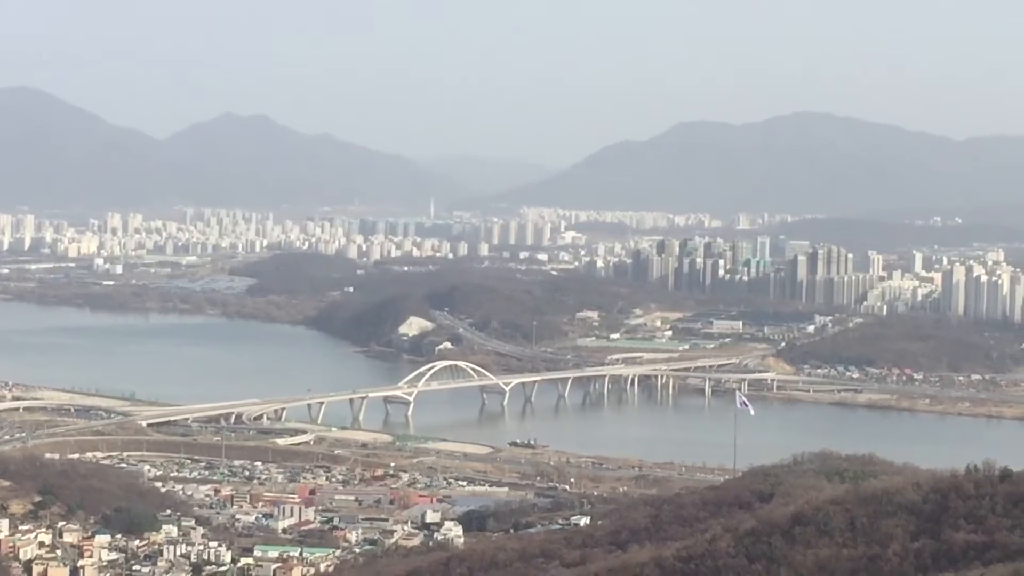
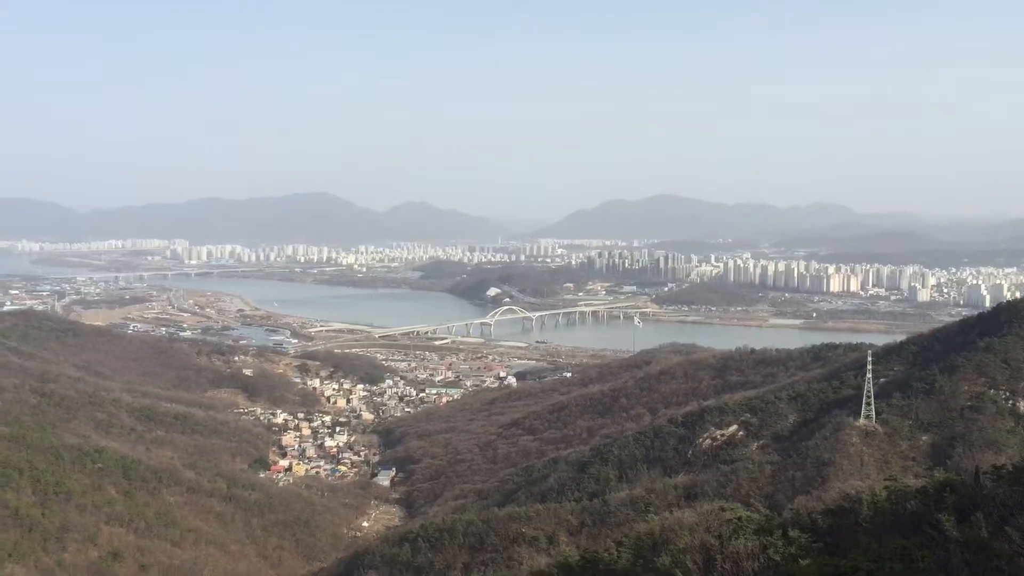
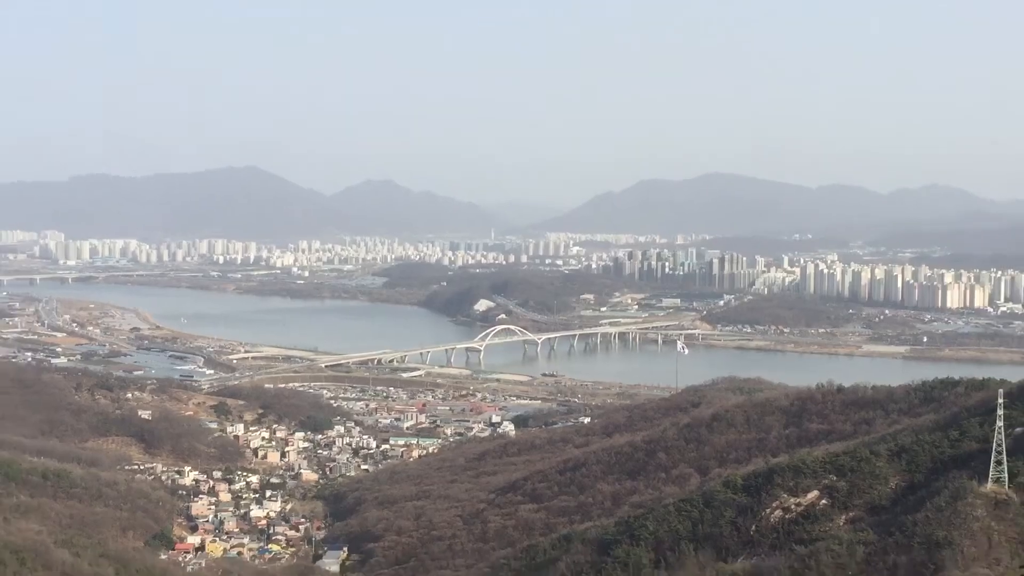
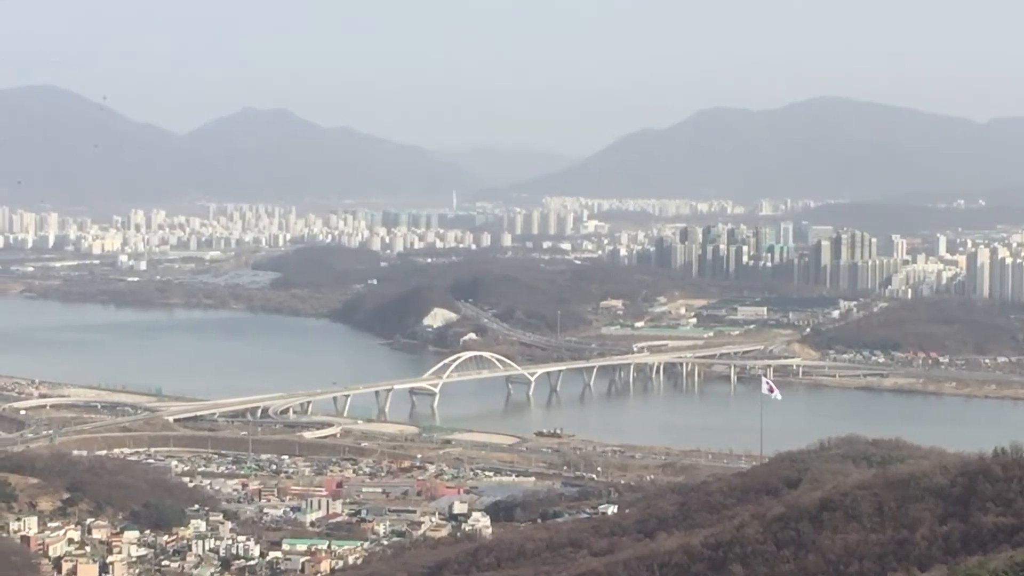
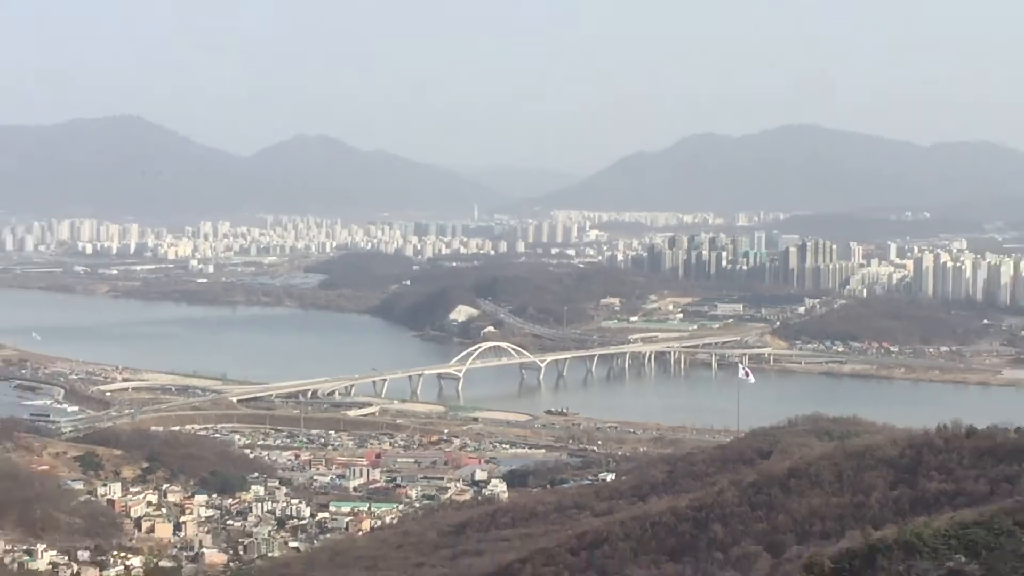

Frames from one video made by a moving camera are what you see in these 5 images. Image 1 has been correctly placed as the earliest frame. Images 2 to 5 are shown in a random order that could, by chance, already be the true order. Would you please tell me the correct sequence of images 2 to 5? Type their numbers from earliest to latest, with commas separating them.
4, 5, 3, 2
